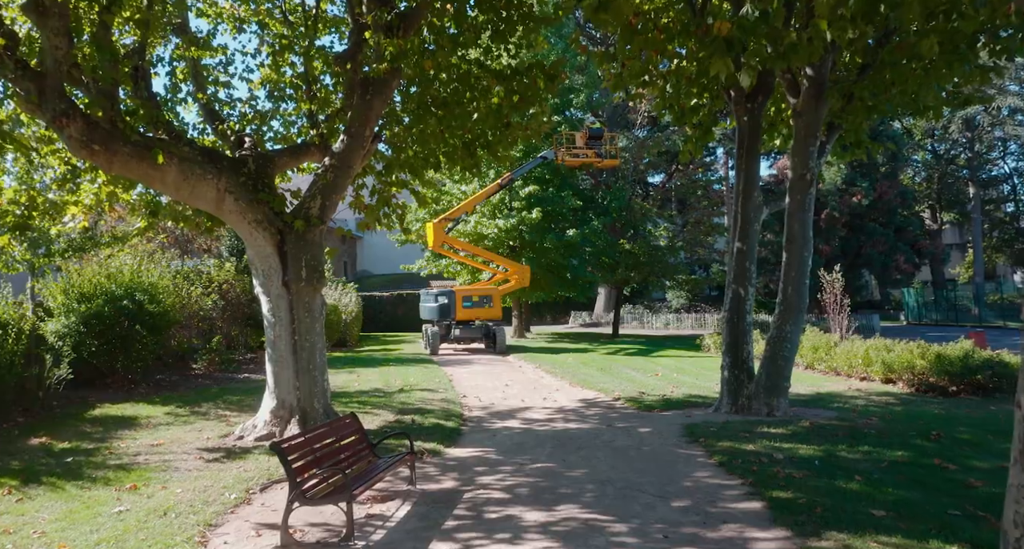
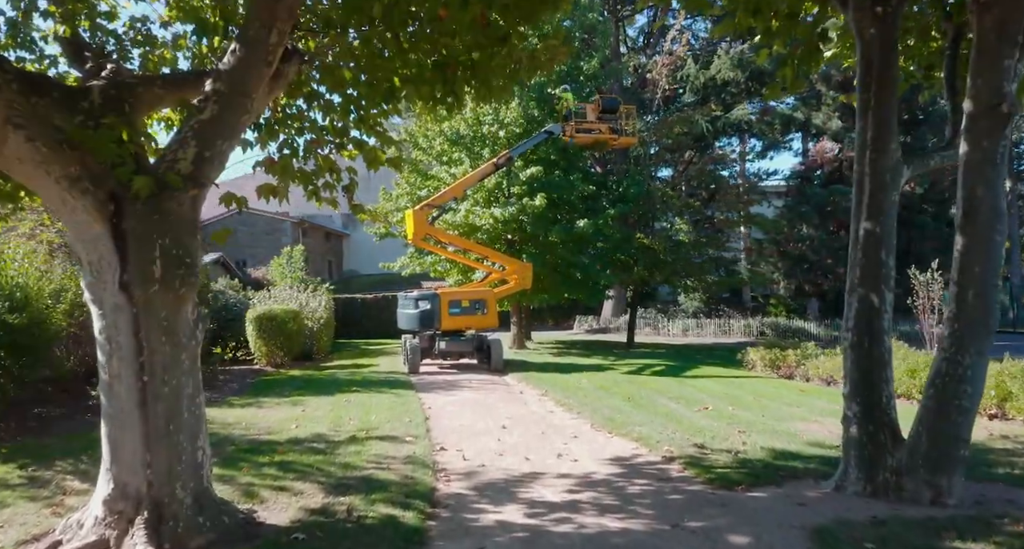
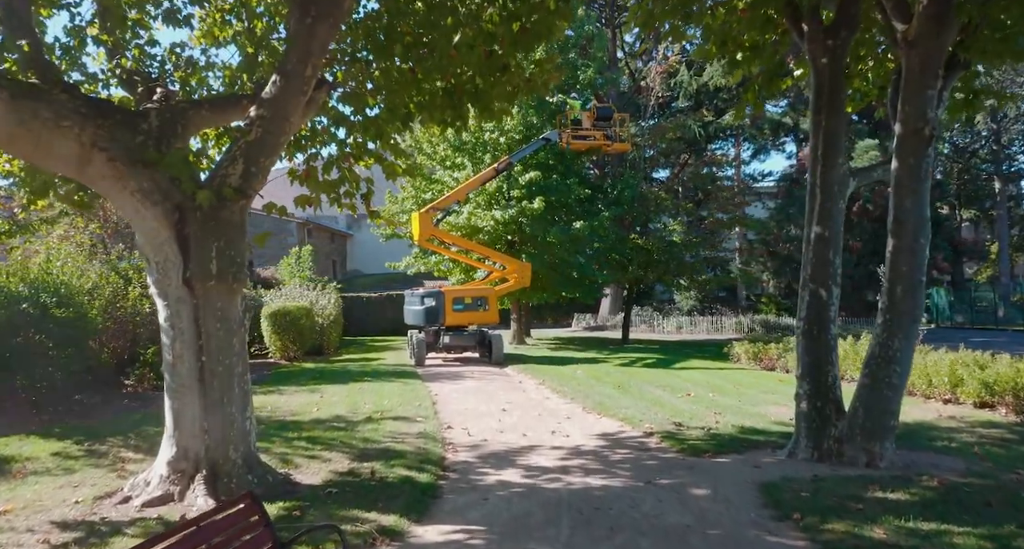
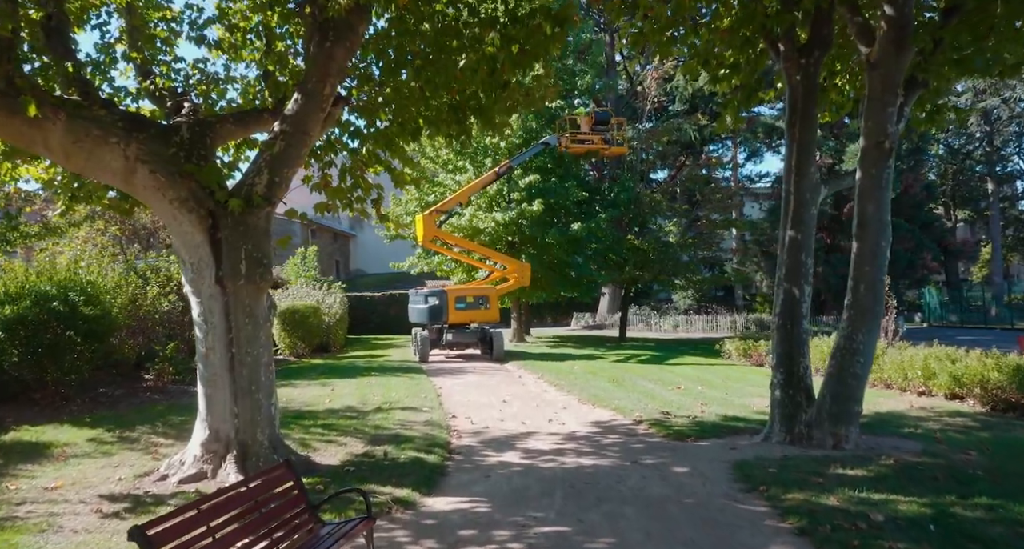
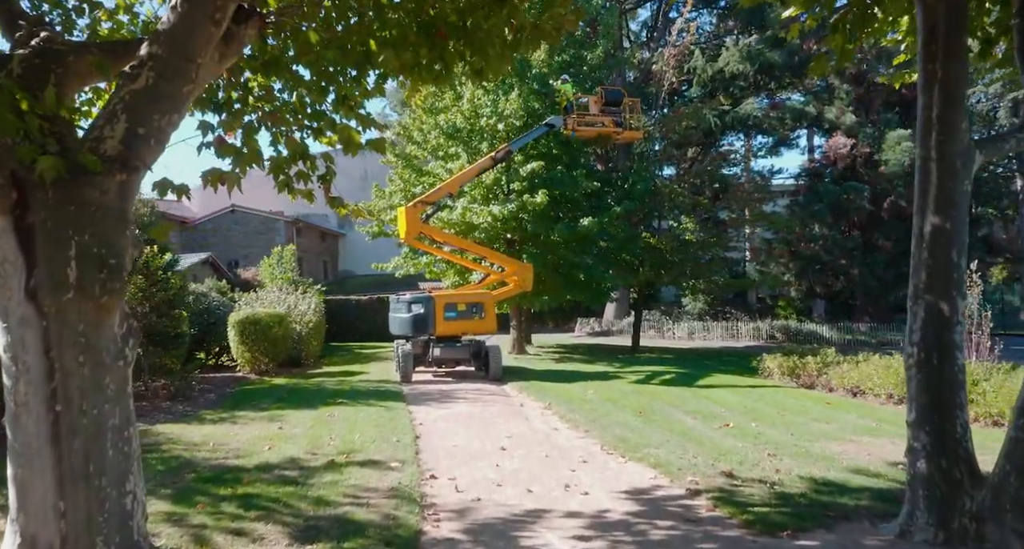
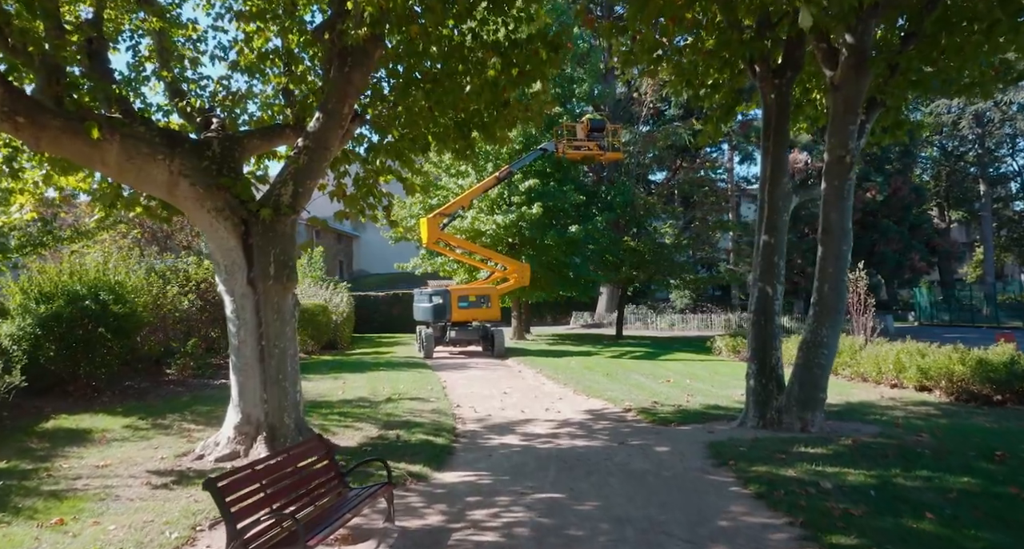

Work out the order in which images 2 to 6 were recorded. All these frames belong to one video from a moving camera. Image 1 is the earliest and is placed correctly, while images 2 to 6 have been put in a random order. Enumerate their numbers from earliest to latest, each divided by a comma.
6, 4, 3, 2, 5
